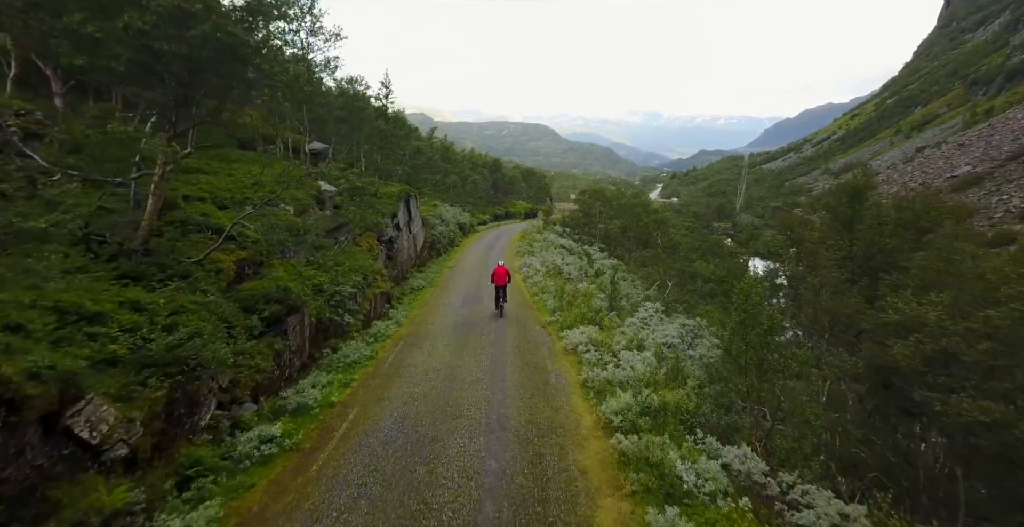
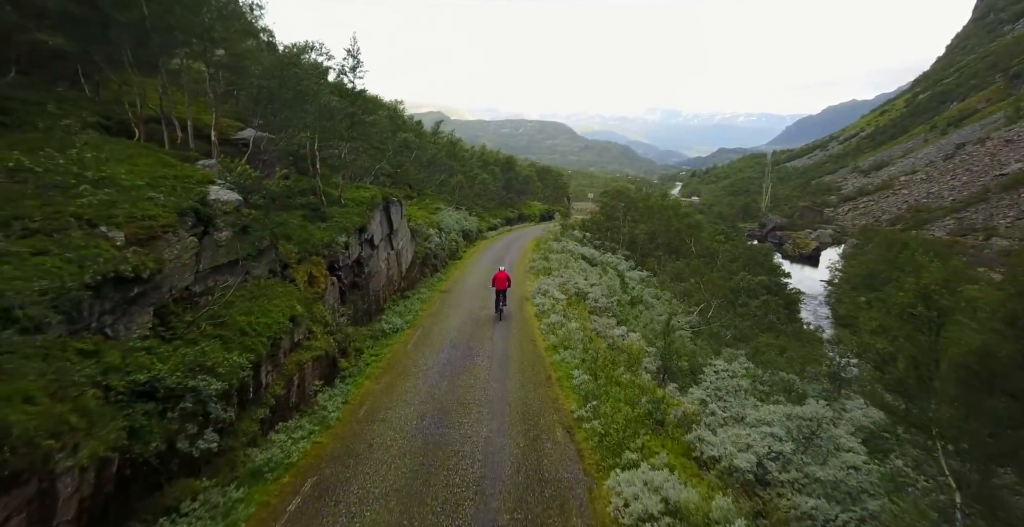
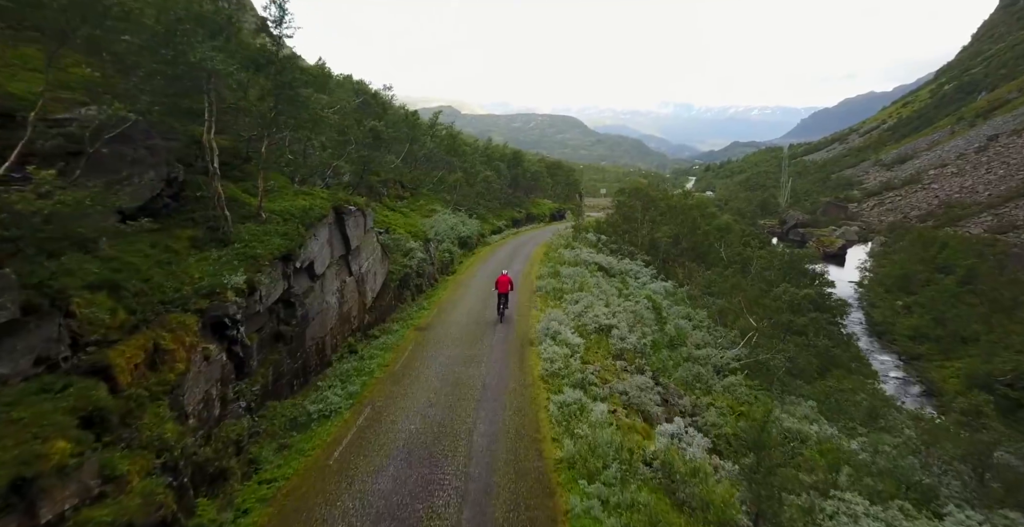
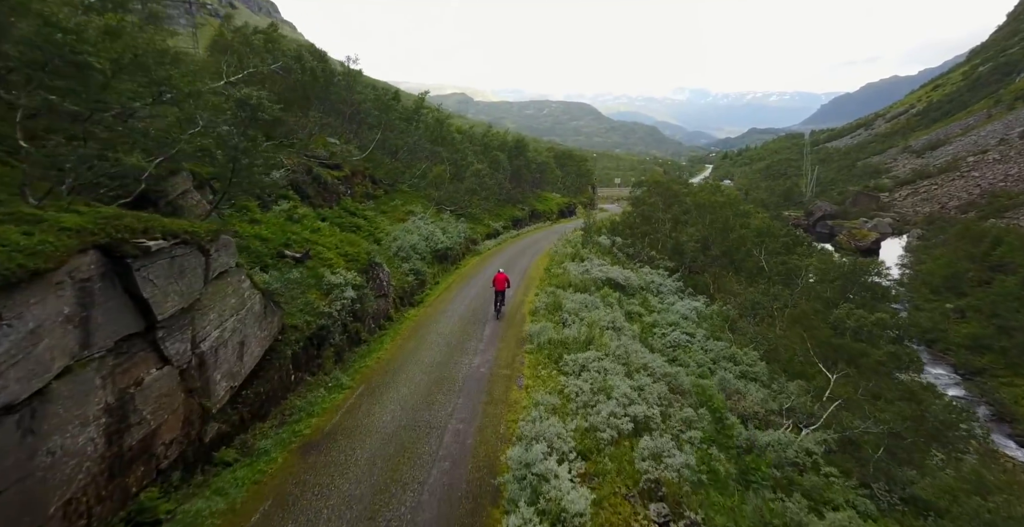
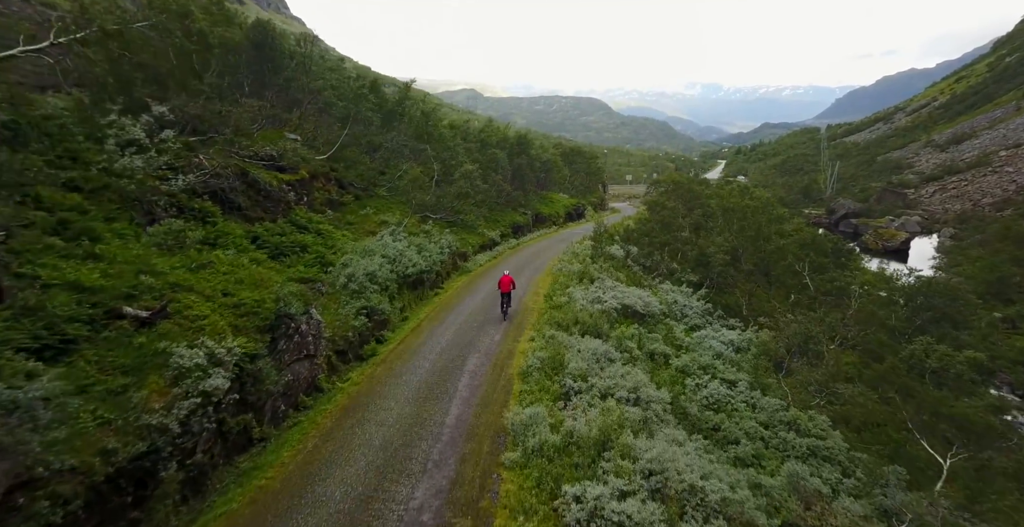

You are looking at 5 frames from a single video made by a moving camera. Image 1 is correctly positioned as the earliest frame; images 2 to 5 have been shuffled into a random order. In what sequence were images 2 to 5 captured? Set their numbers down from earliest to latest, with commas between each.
2, 3, 4, 5
